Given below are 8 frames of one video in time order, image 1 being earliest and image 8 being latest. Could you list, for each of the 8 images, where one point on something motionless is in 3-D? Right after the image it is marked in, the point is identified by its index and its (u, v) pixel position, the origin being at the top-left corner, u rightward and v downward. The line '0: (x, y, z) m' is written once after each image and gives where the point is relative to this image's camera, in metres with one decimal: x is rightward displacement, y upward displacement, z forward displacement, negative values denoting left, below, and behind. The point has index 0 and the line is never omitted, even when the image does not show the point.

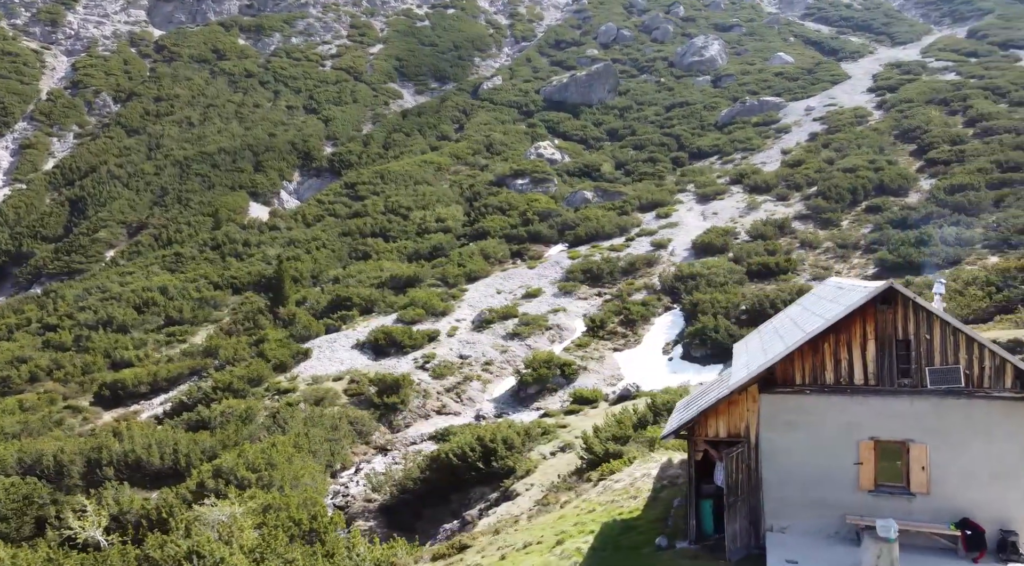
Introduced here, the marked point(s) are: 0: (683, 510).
0: (+3.3, -3.5, +15.6) m
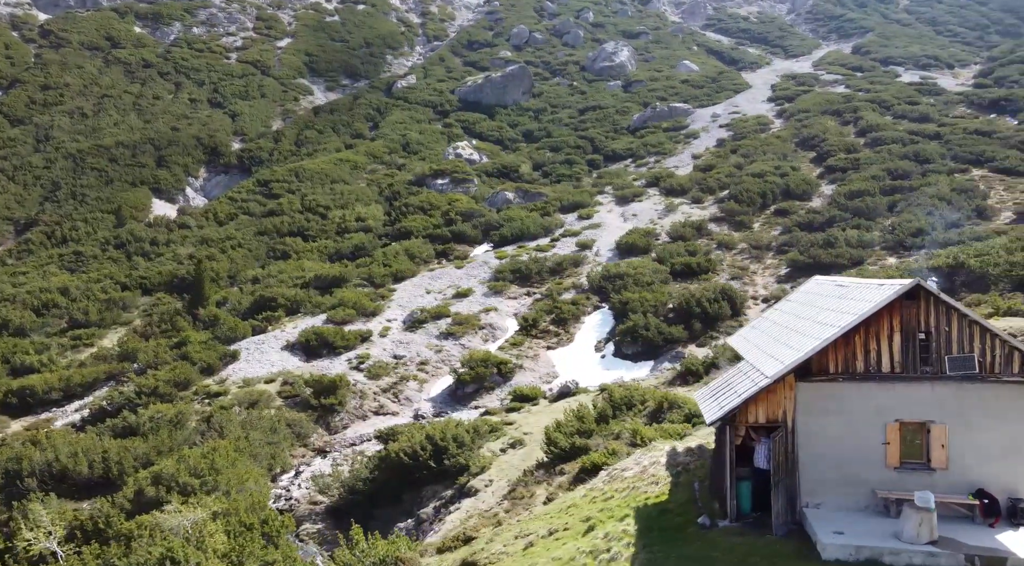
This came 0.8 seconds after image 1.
0: (+4.1, -3.9, +17.2) m
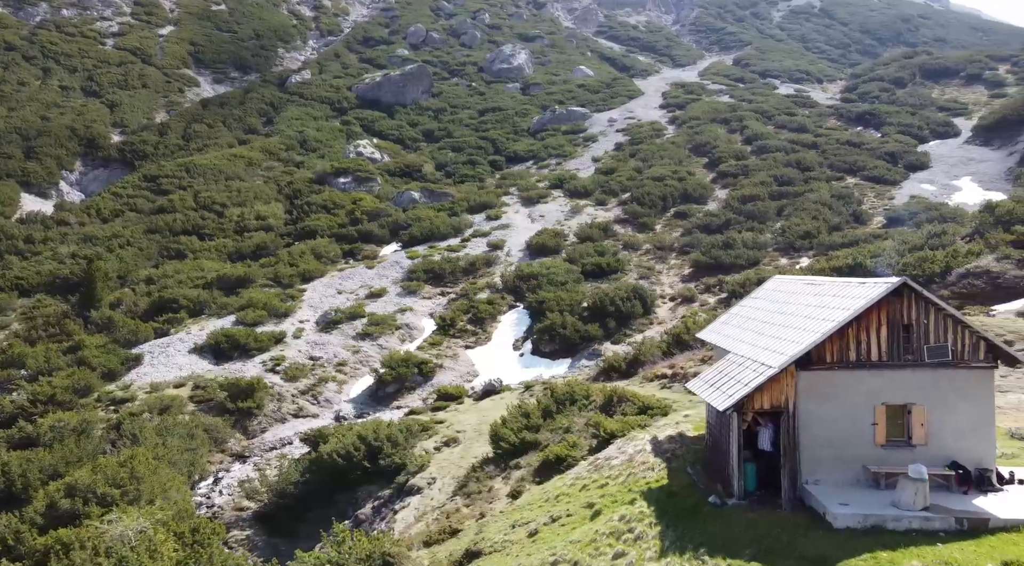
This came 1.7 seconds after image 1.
0: (+4.4, -3.9, +18.8) m
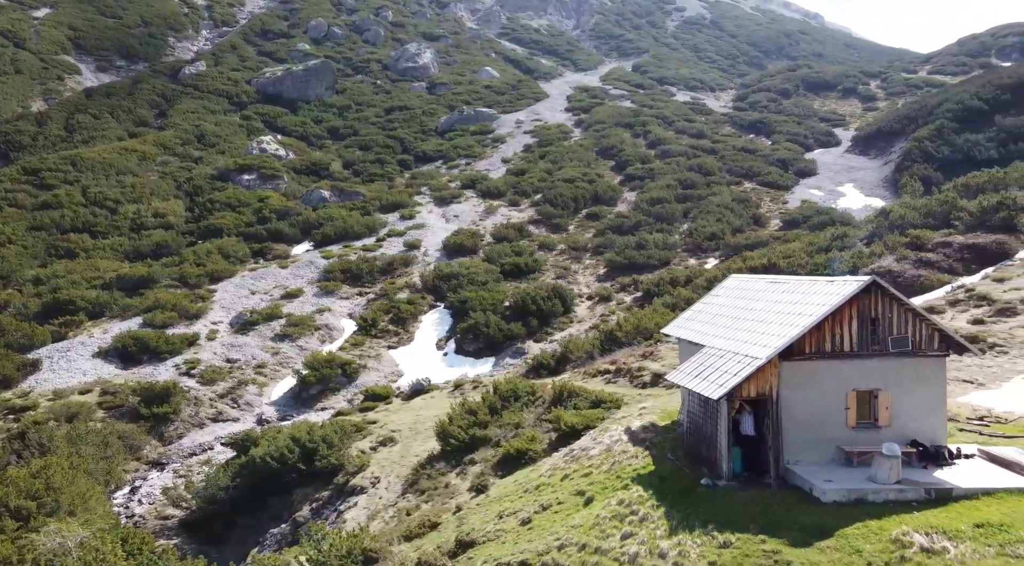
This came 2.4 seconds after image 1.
0: (+4.3, -3.9, +20.3) m
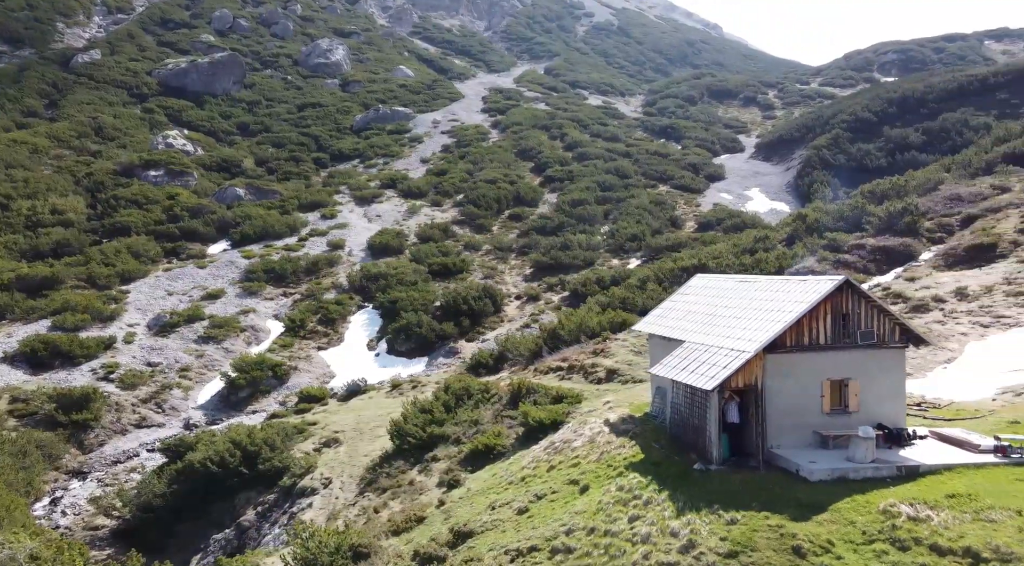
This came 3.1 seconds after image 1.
0: (+4.3, -3.9, +21.9) m
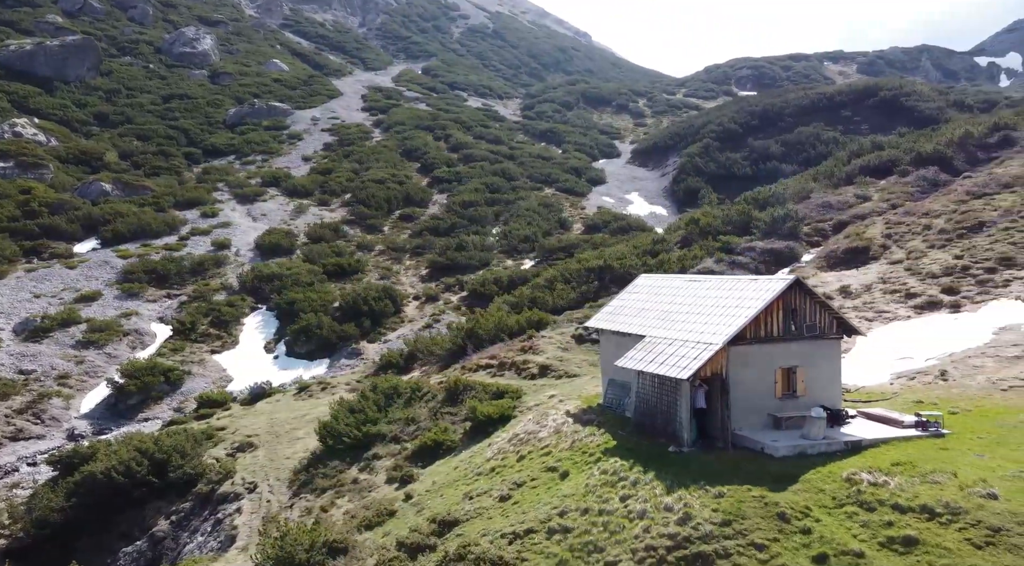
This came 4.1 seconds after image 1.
0: (+3.9, -3.9, +24.2) m
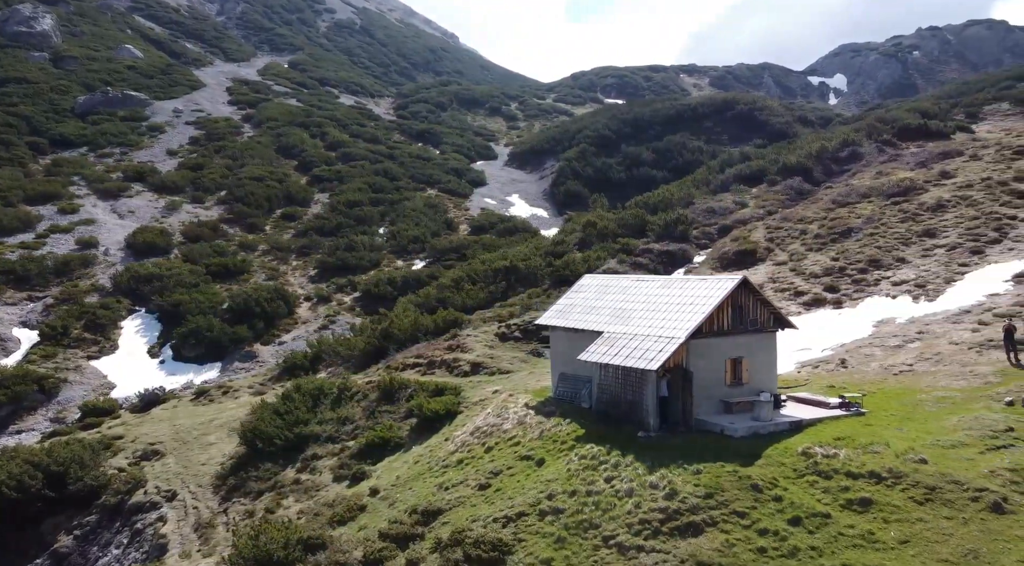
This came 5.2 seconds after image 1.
0: (+3.2, -4.0, +26.8) m
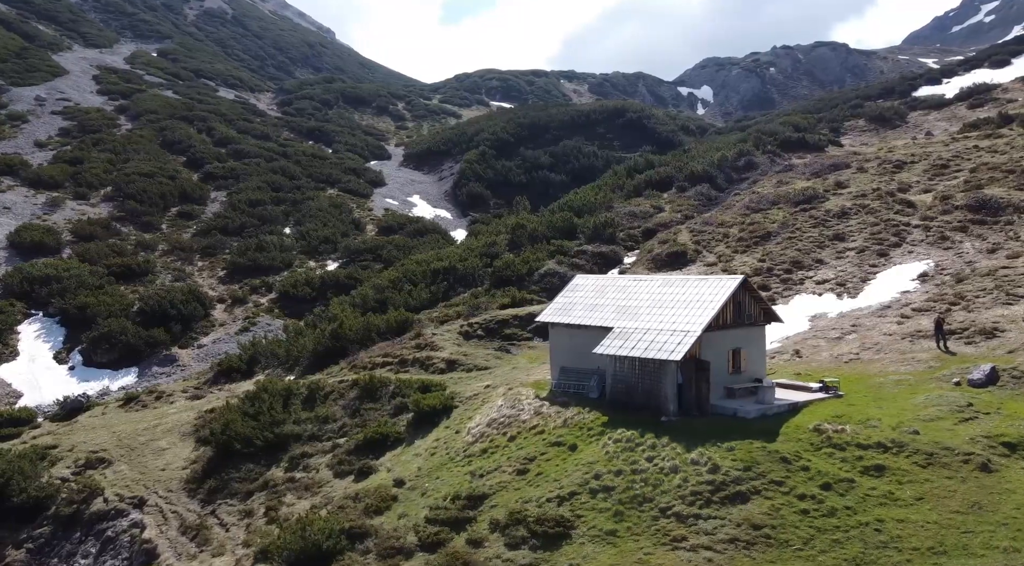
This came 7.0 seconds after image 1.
0: (+4.2, -4.0, +29.6) m
